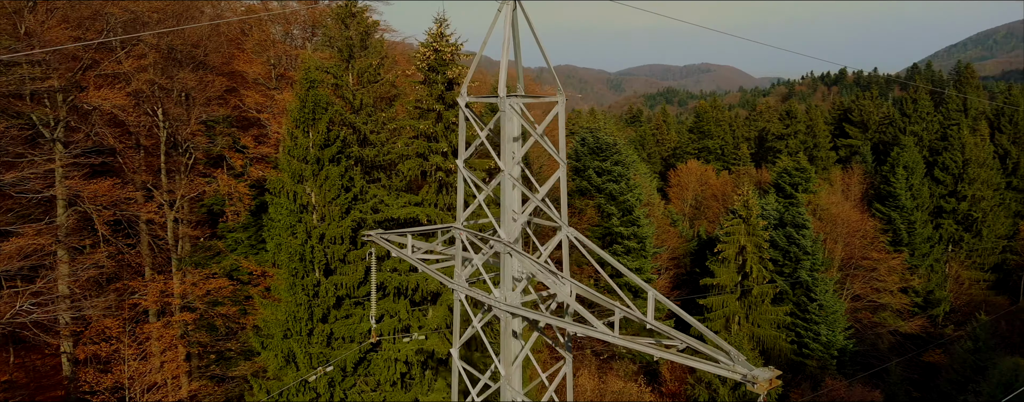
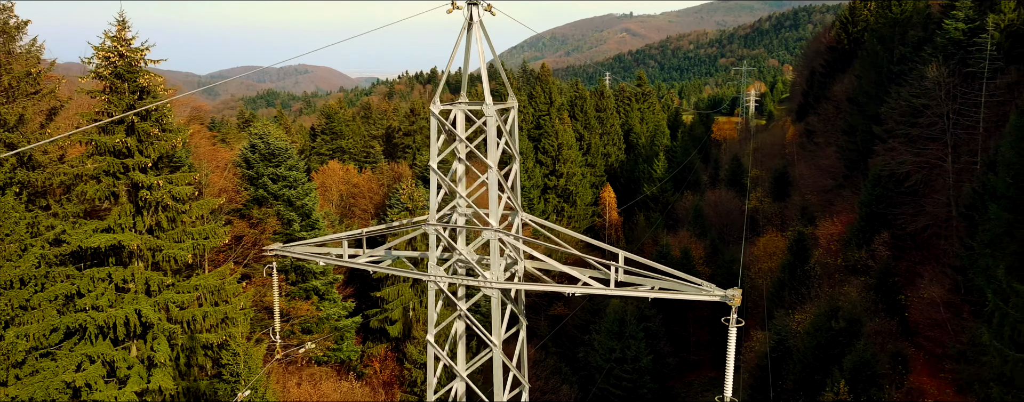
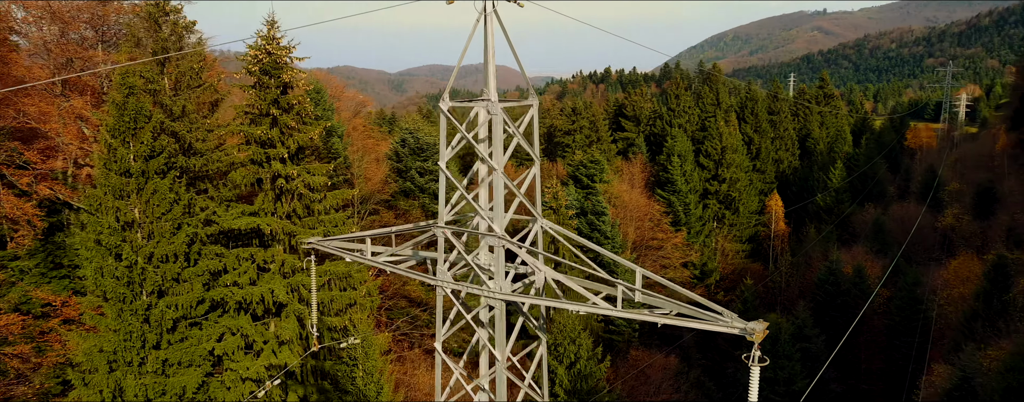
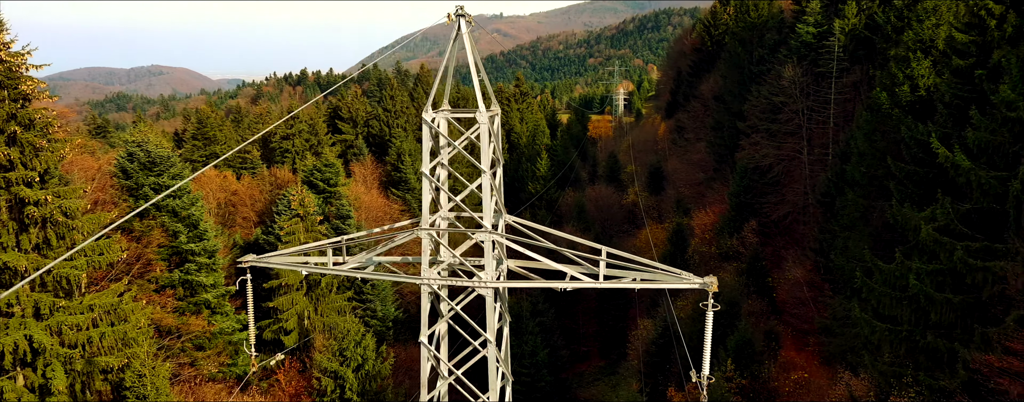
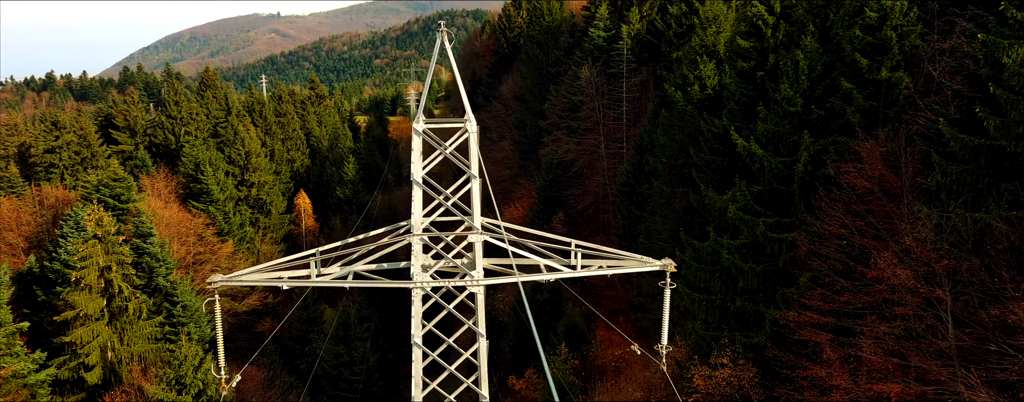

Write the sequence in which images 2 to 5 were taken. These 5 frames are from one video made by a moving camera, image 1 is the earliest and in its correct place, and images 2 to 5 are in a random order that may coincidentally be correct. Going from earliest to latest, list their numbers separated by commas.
3, 2, 4, 5
